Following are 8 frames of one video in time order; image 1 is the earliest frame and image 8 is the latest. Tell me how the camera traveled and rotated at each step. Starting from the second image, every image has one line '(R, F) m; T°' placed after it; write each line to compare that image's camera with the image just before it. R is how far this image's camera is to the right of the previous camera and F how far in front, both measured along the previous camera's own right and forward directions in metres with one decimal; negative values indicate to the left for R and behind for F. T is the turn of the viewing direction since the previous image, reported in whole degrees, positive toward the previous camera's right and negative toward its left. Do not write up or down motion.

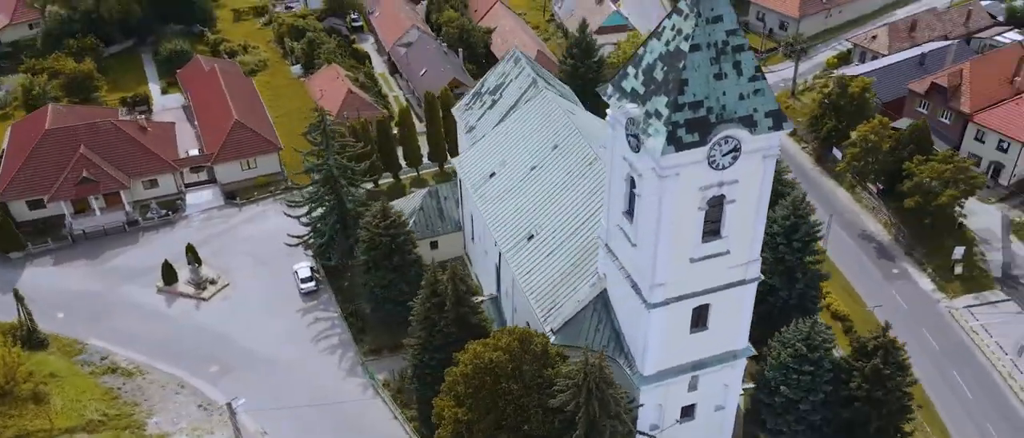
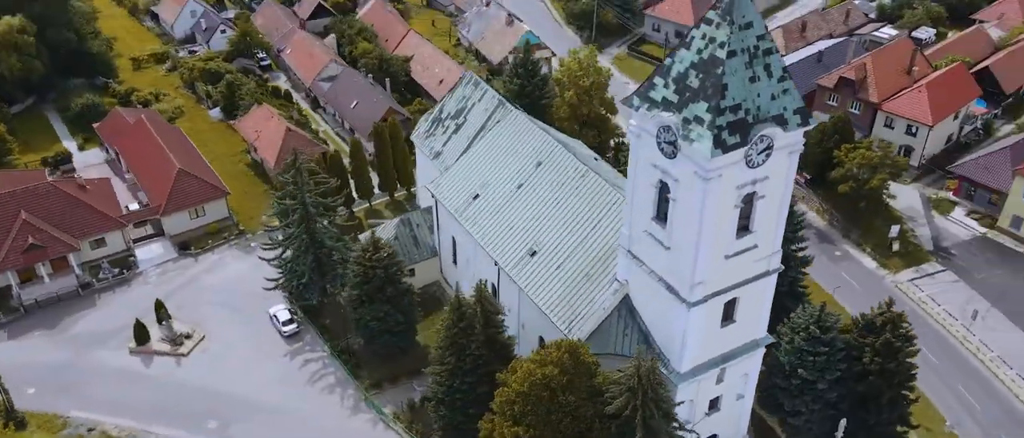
(-5.6, -0.2) m; +9°
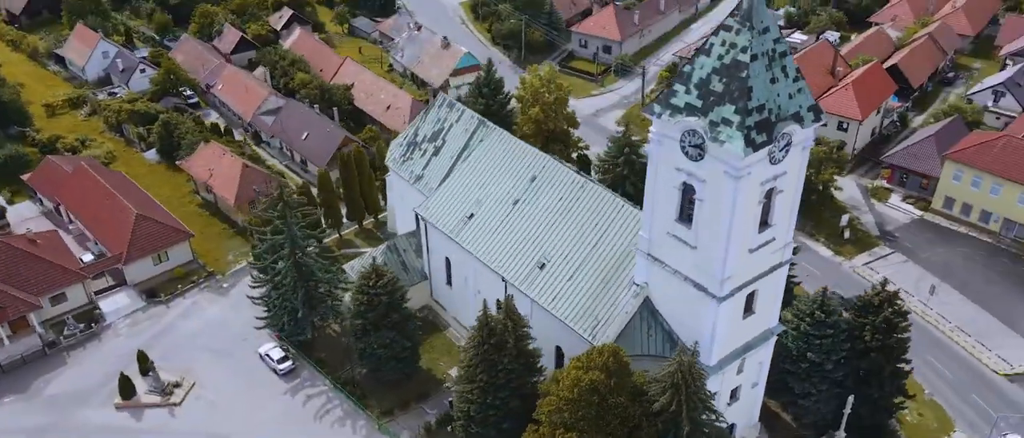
(-4.9, -0.4) m; +7°
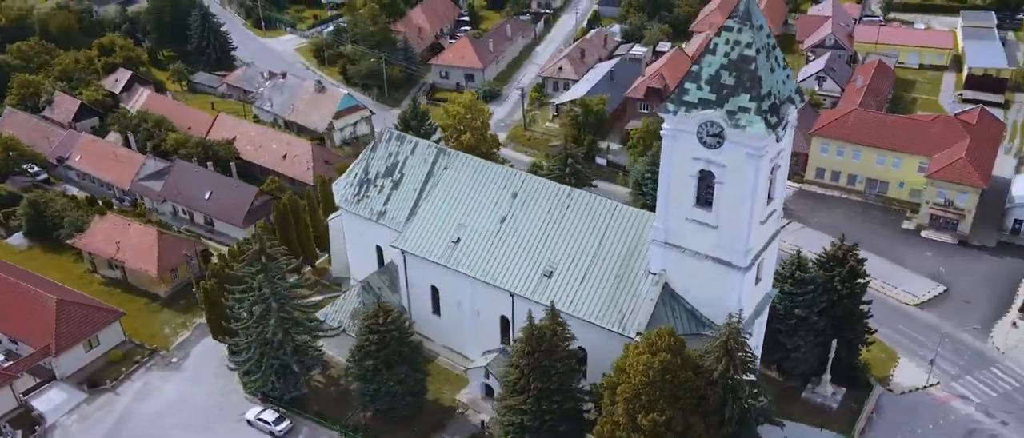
(-9.5, -0.1) m; +15°
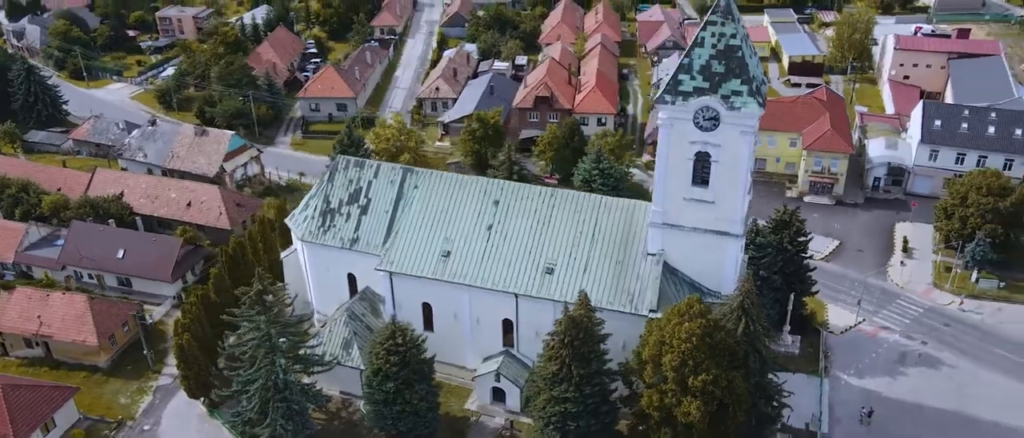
(-9.5, -0.4) m; +14°
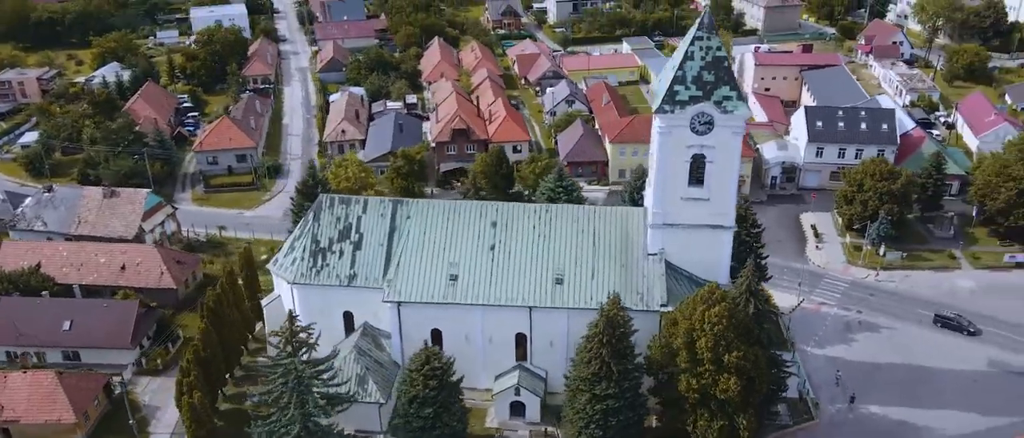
(-9.1, -0.8) m; +12°
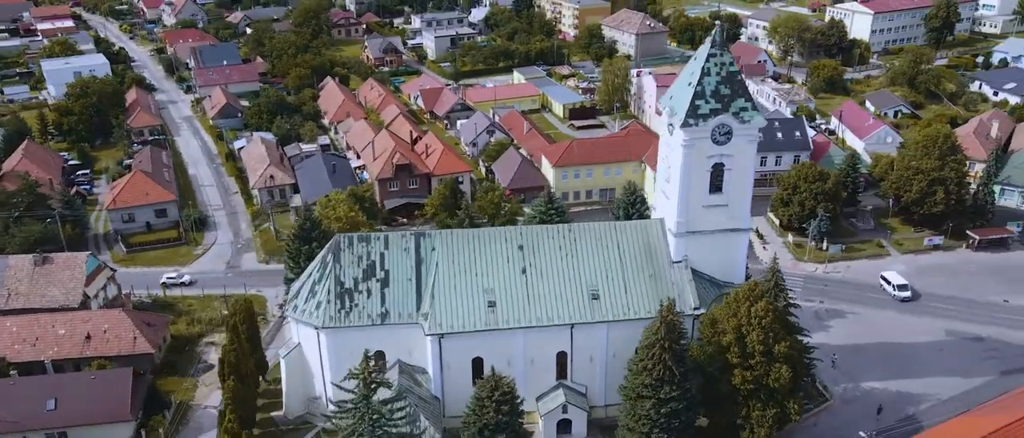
(-10.1, +0.2) m; +11°
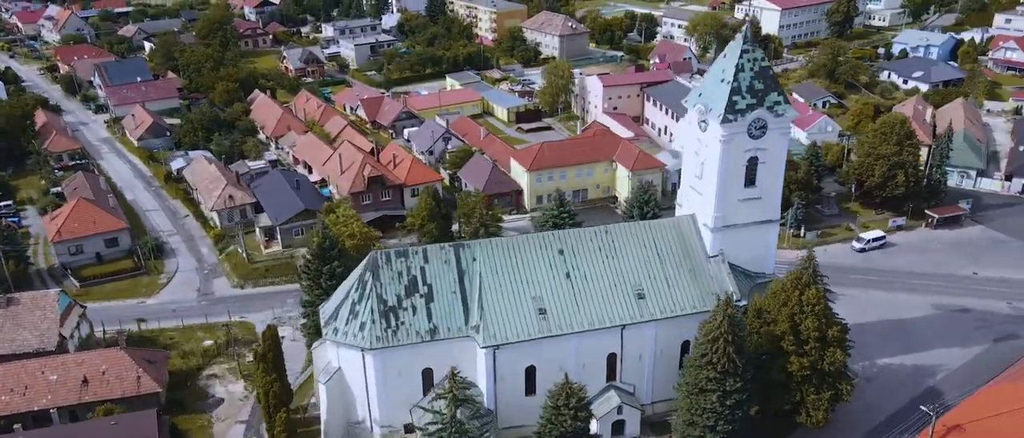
(-8.2, +1.2) m; +8°
